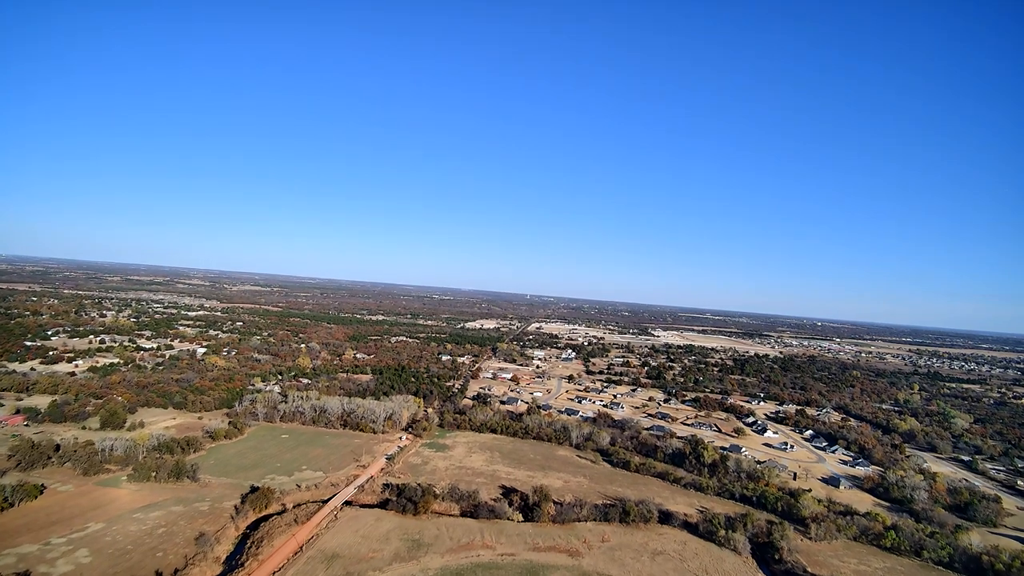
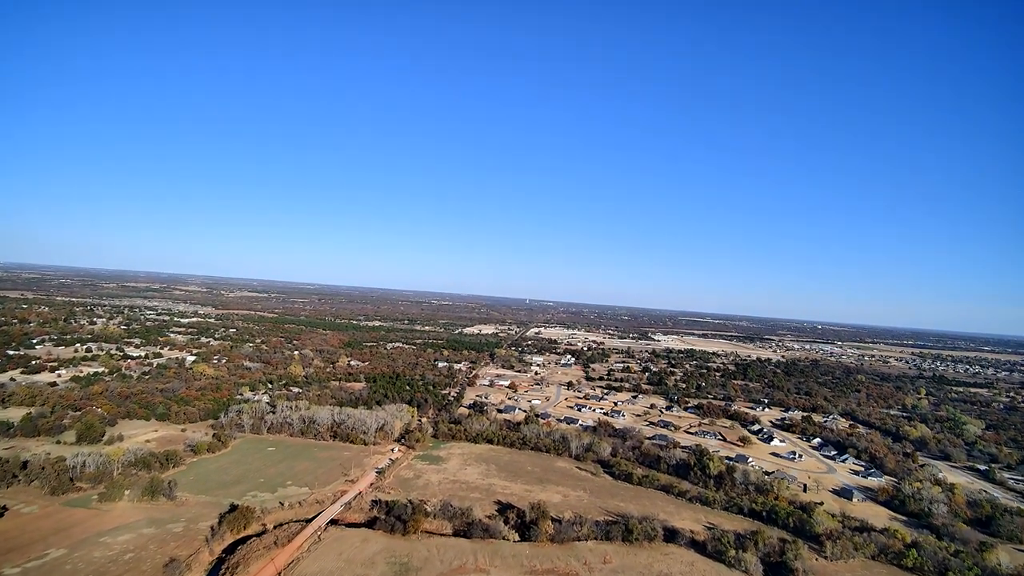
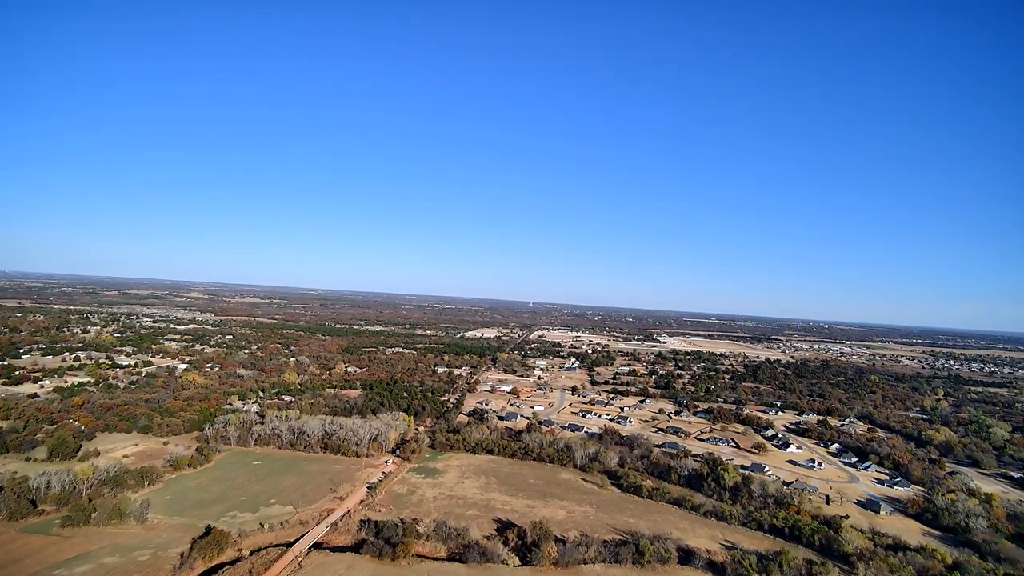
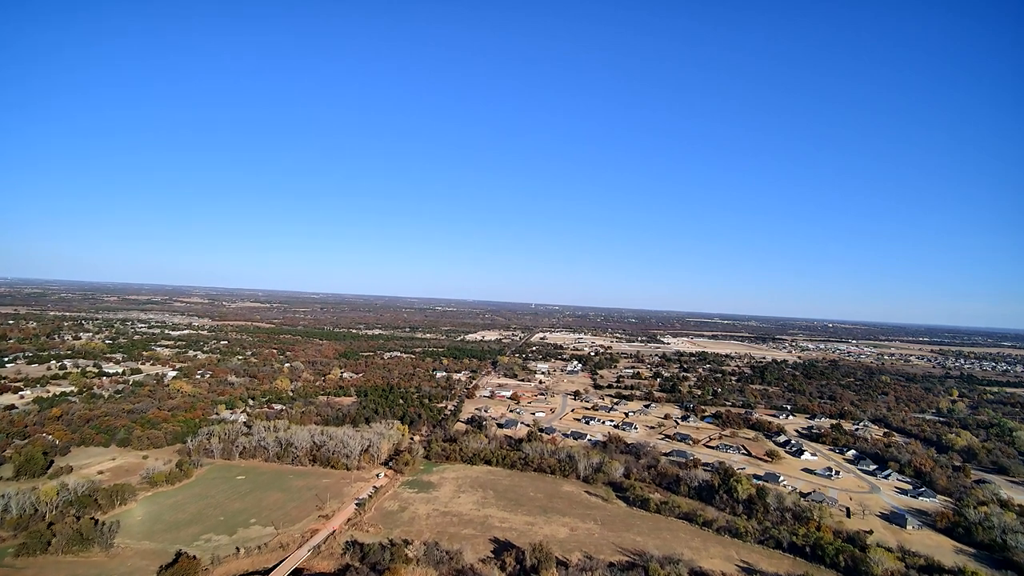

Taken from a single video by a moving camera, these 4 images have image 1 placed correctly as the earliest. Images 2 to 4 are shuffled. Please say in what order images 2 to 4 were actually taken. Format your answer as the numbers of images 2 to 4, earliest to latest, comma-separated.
2, 3, 4
